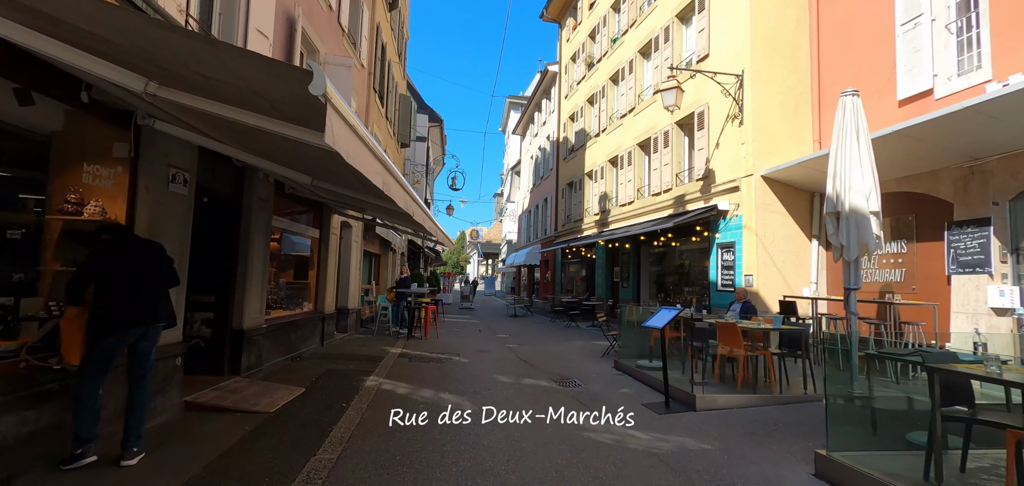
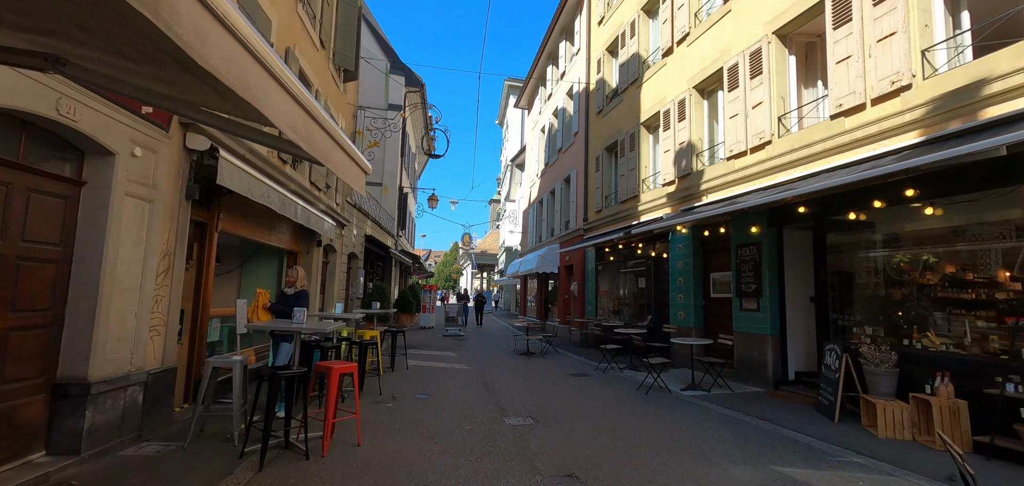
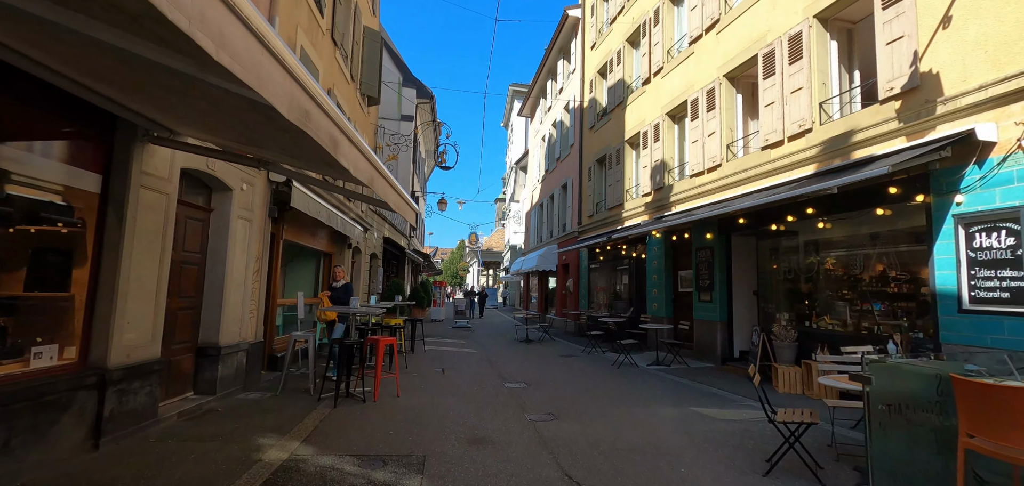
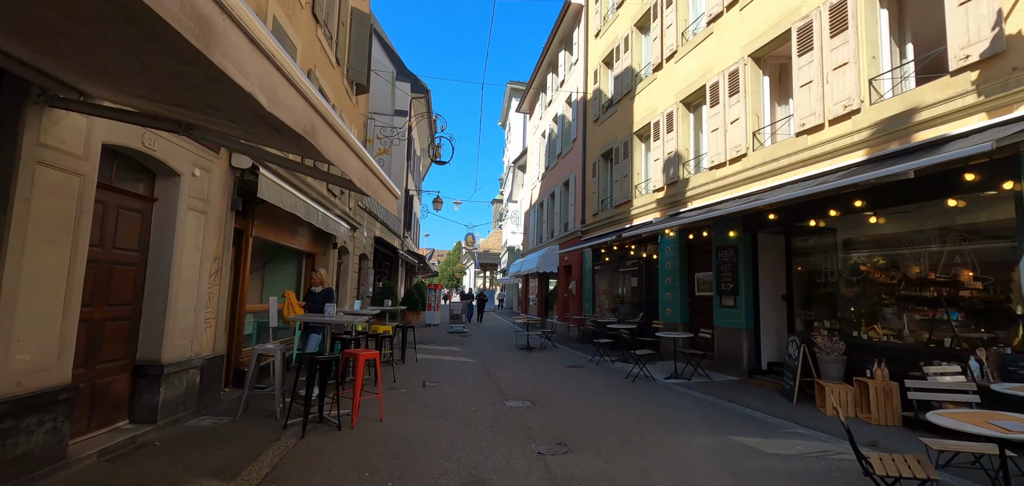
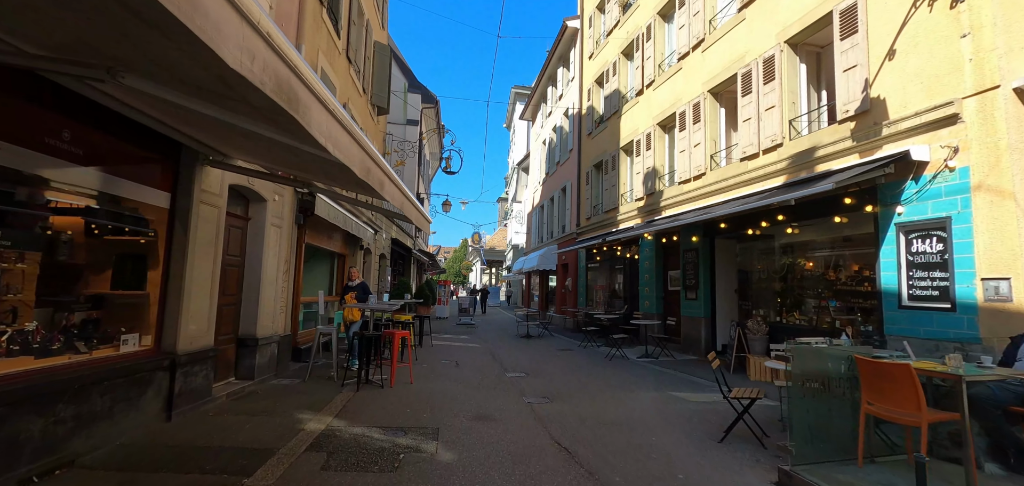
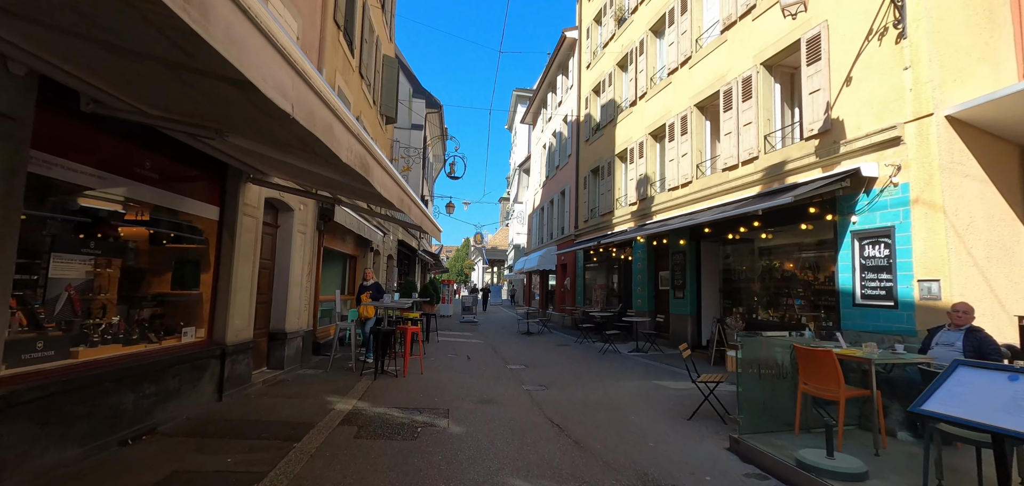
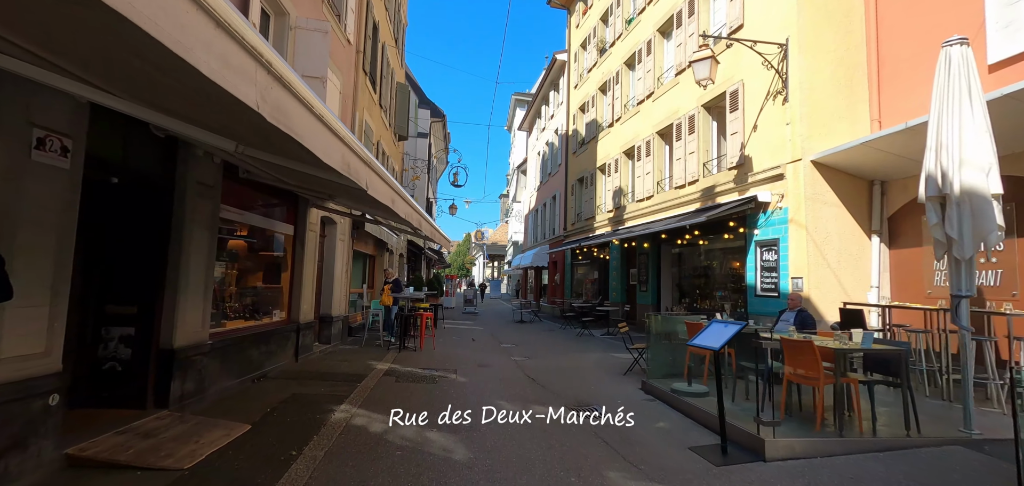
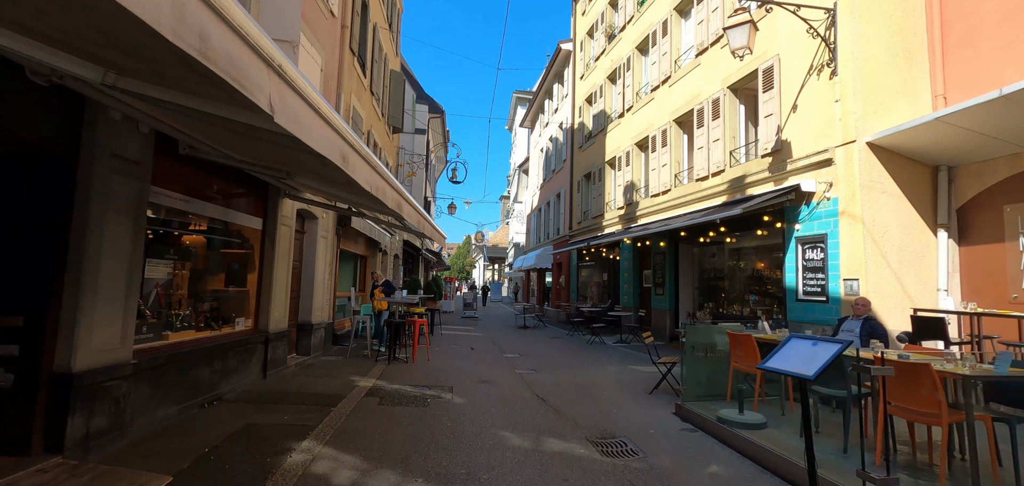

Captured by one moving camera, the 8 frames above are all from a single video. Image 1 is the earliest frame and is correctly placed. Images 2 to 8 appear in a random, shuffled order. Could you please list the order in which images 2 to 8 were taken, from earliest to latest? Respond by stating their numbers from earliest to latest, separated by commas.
7, 8, 6, 5, 3, 4, 2
